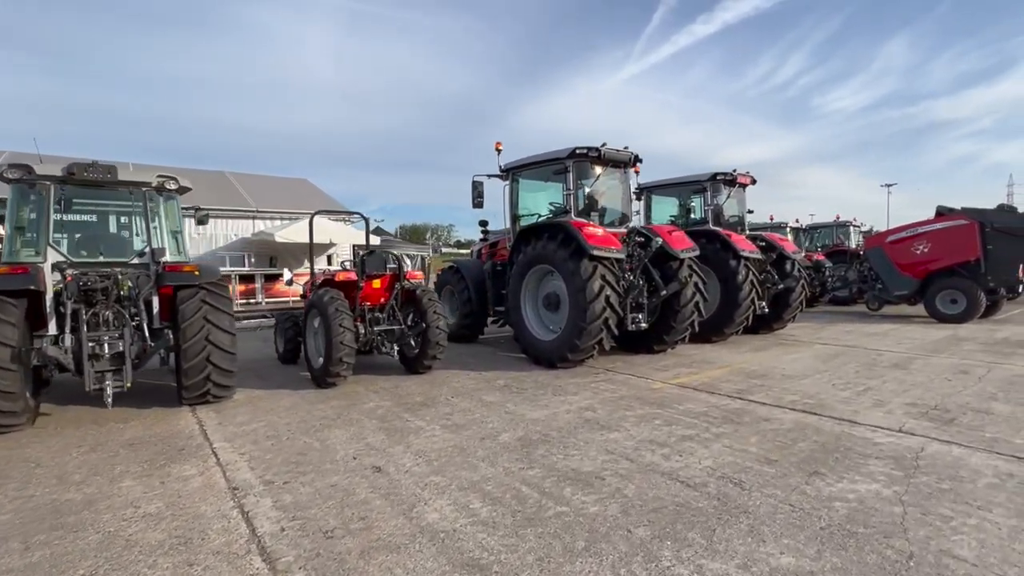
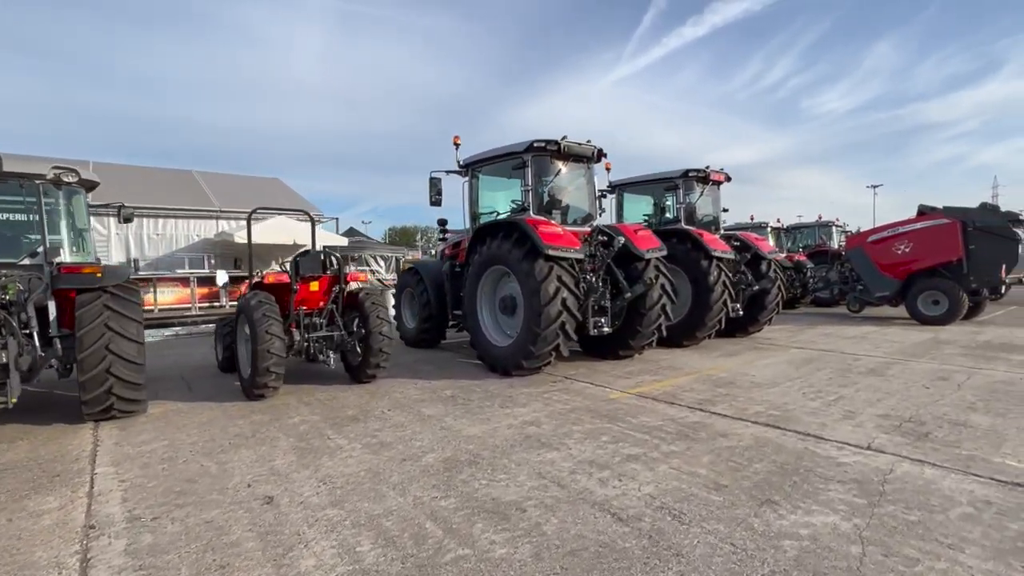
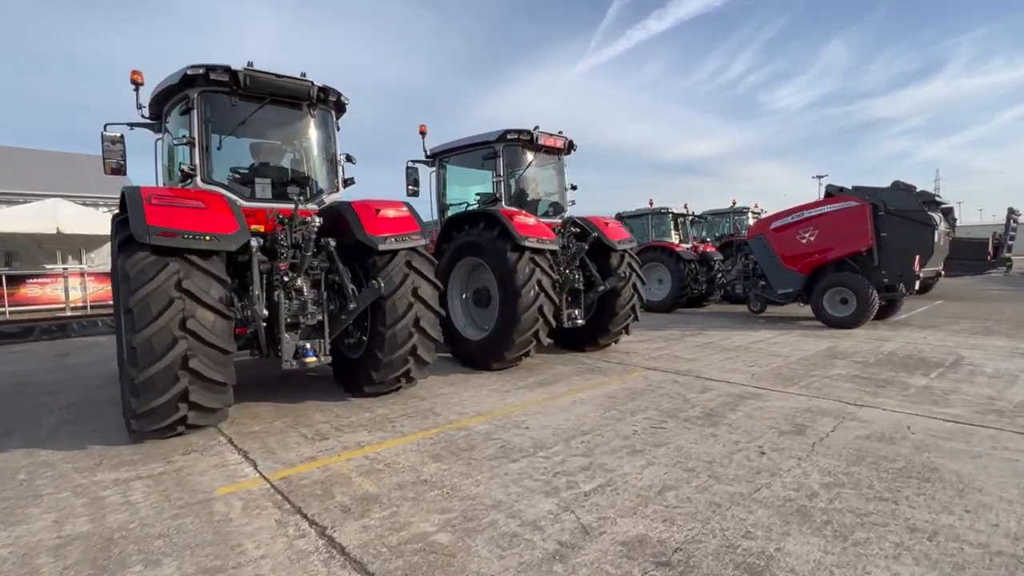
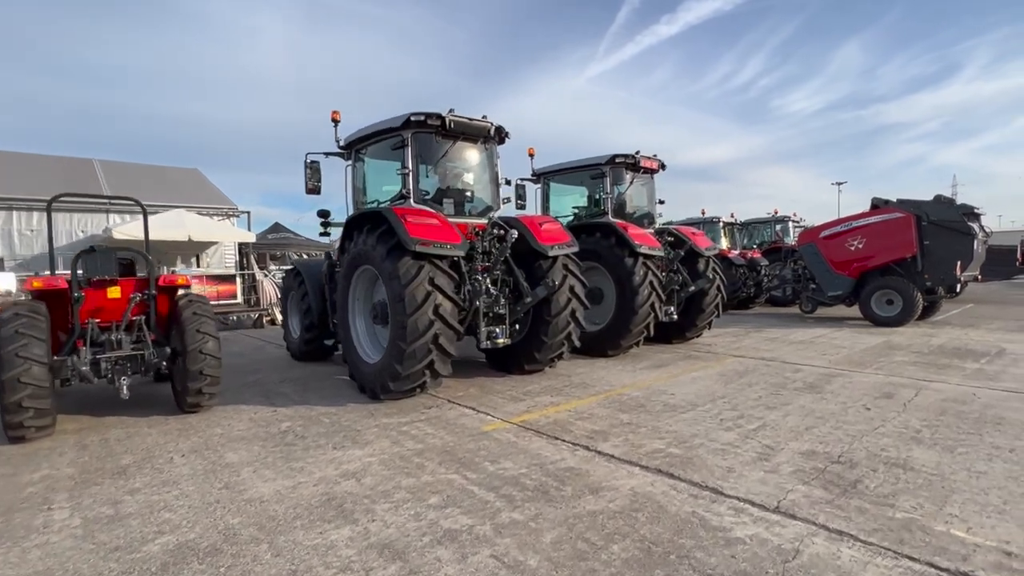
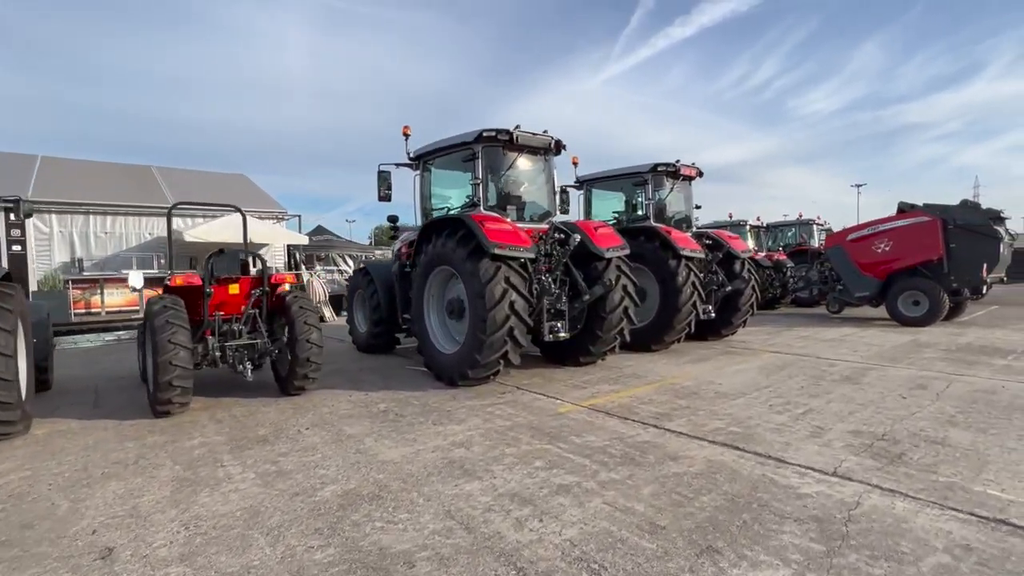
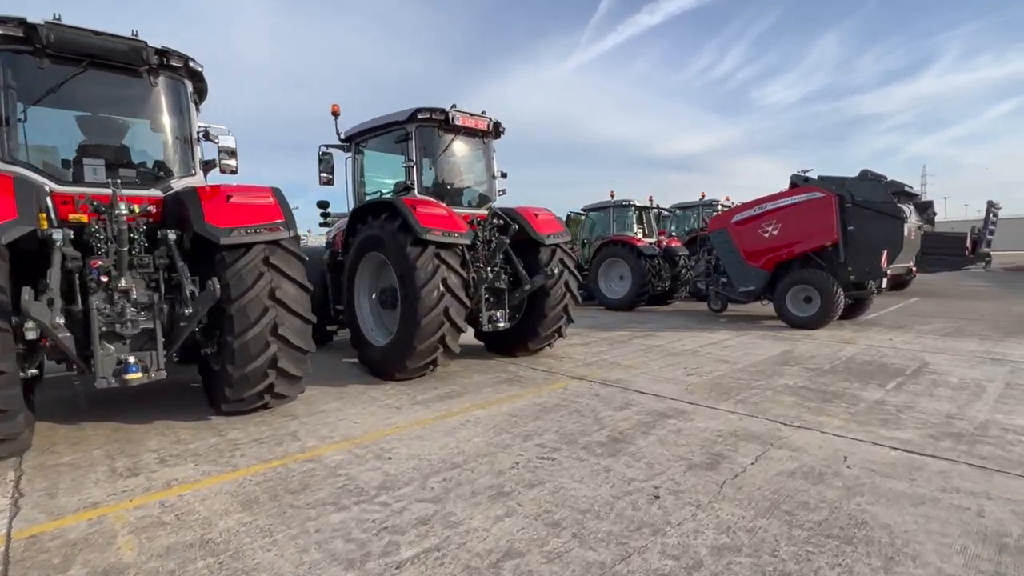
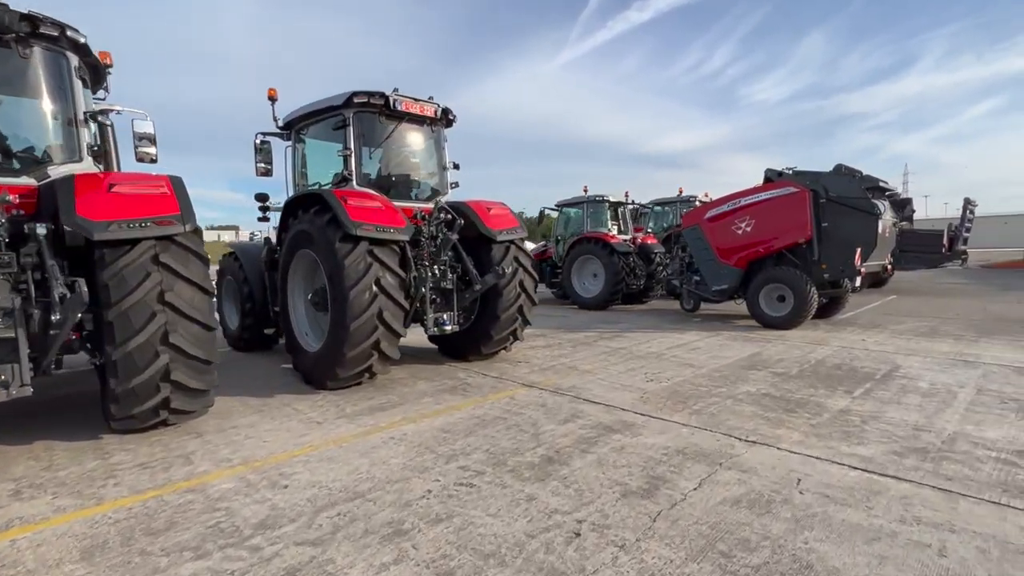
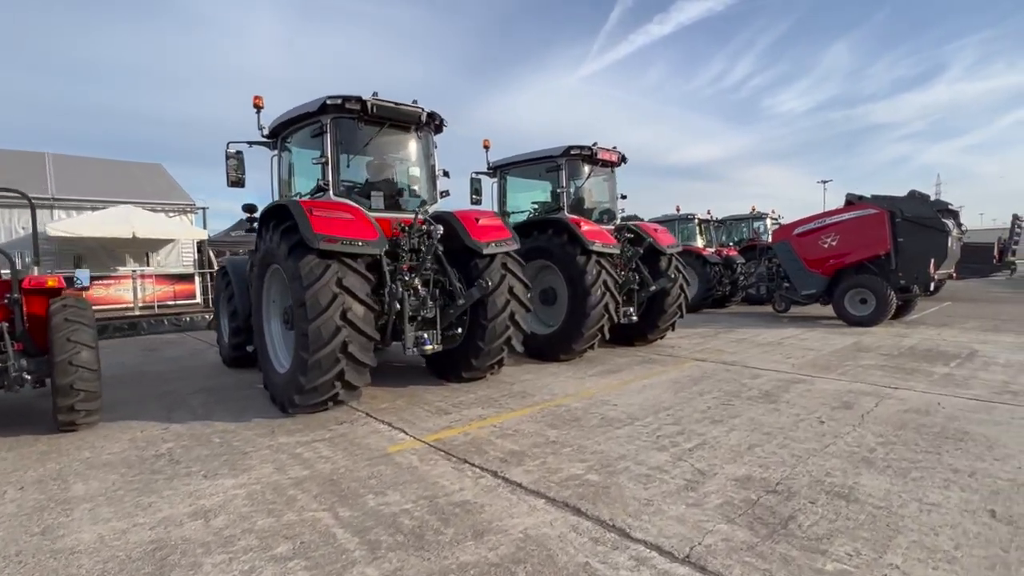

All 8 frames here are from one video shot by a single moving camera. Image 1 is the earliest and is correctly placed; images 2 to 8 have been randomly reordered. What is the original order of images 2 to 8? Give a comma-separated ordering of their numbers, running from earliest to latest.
2, 5, 4, 8, 3, 6, 7
